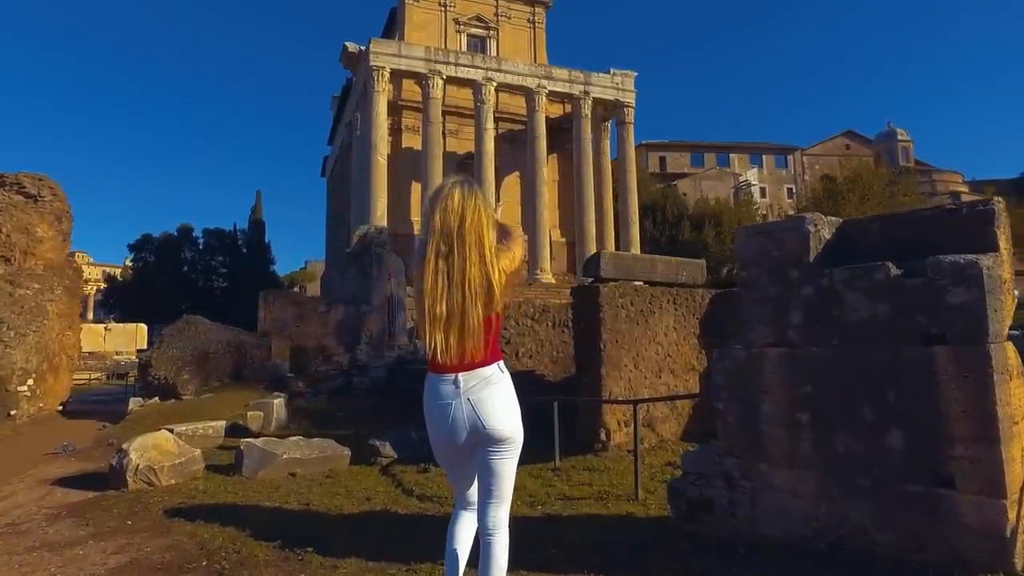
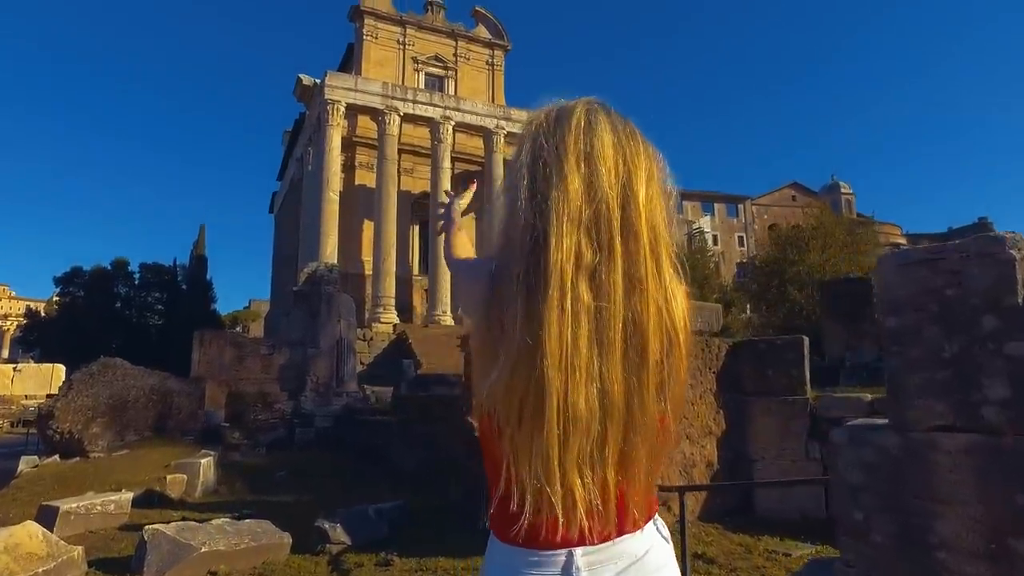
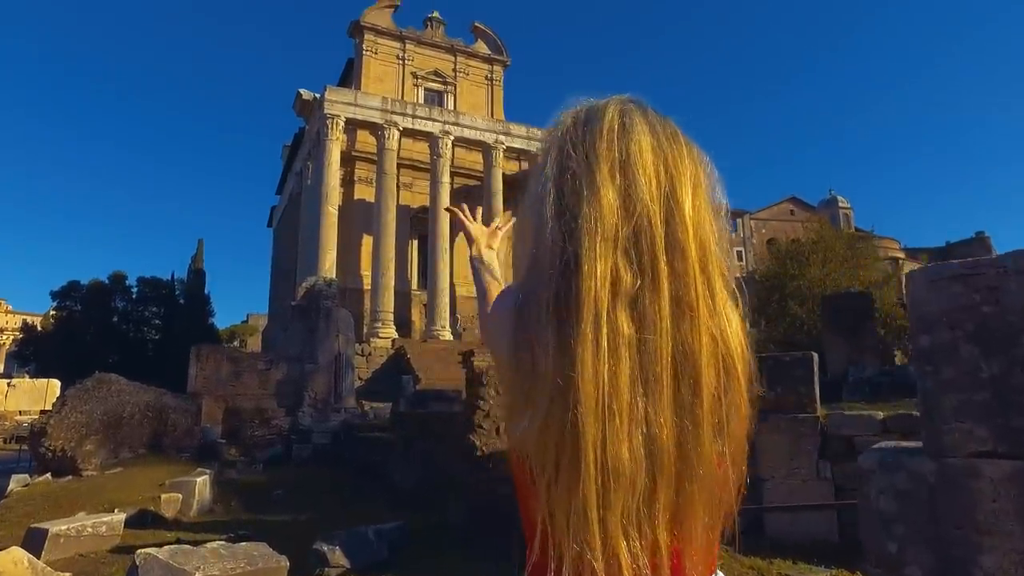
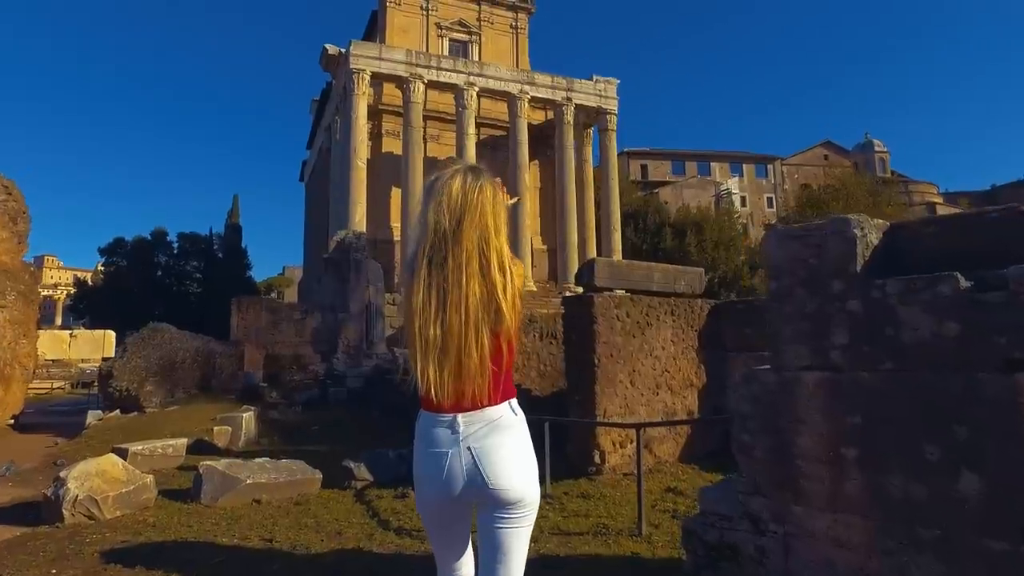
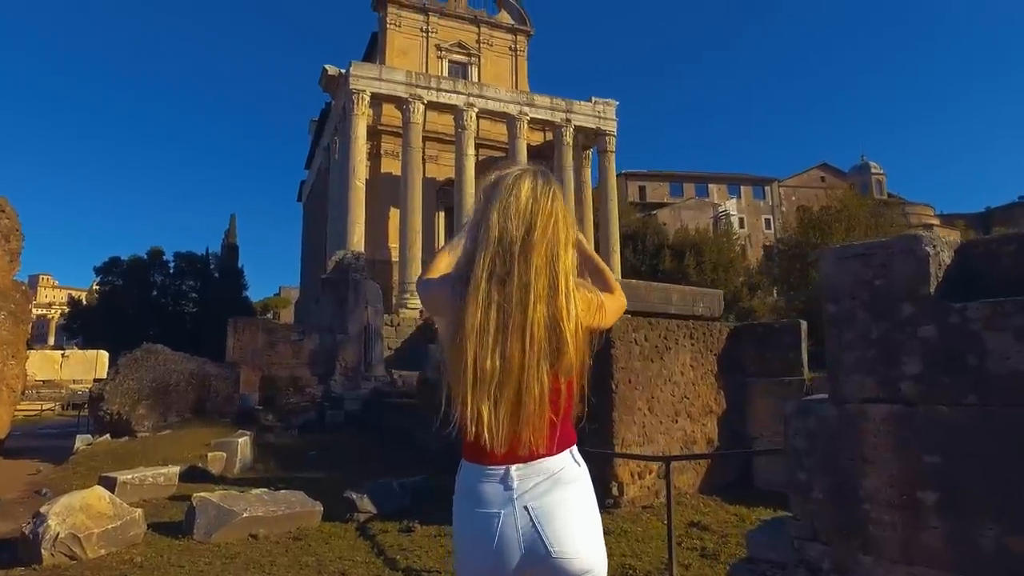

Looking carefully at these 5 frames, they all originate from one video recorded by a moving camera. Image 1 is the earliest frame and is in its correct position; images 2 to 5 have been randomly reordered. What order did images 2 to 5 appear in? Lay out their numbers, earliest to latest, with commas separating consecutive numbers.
4, 5, 2, 3
